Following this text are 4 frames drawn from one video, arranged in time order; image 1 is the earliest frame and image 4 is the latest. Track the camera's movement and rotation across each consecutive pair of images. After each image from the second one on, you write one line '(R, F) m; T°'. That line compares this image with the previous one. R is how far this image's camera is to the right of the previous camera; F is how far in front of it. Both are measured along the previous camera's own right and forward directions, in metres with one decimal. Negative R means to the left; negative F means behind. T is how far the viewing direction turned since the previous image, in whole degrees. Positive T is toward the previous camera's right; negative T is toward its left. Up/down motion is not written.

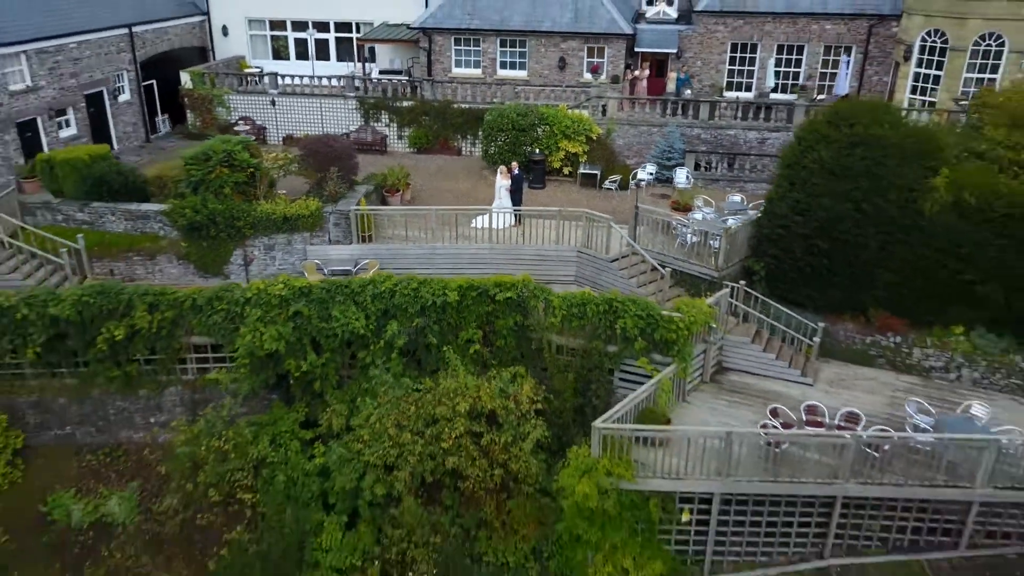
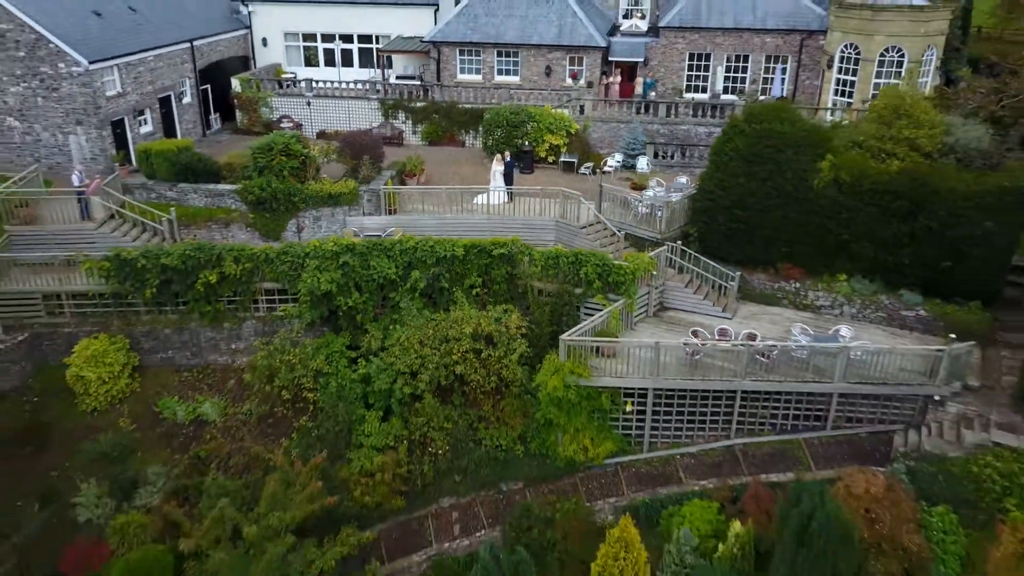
(+0.2, -4.1) m; 0°
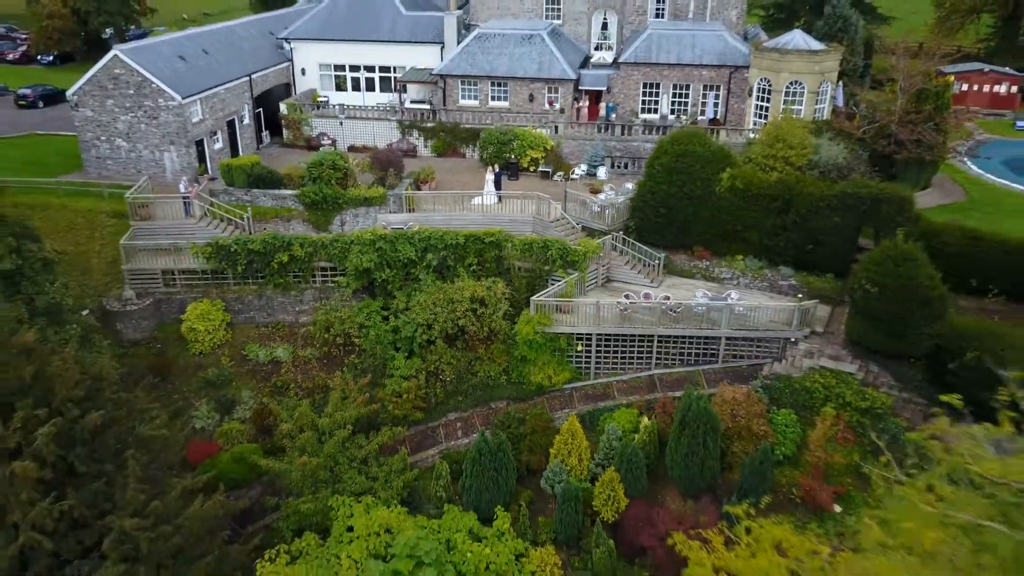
(+0.5, -6.3) m; 0°
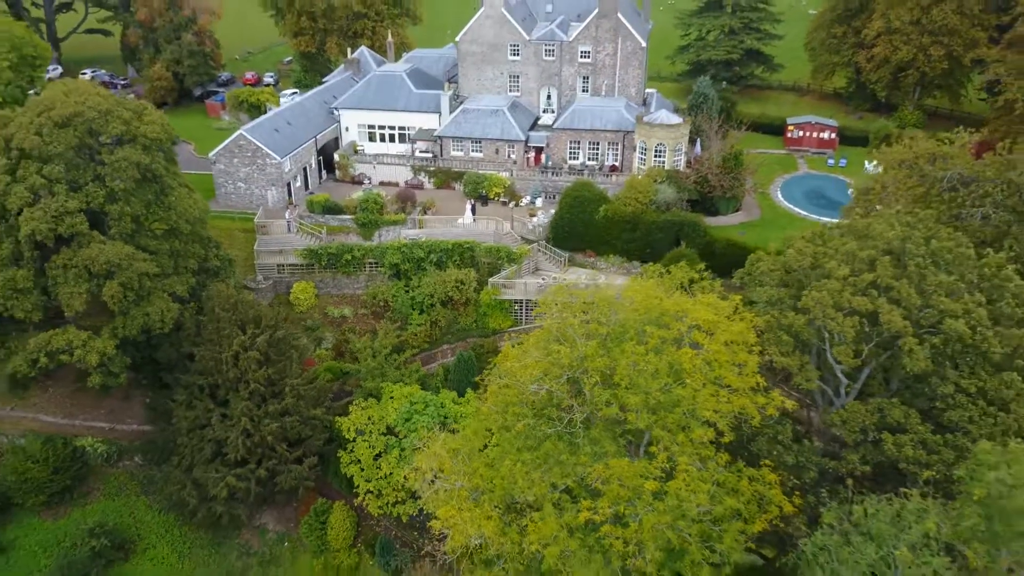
(+2.0, -16.5) m; 0°
